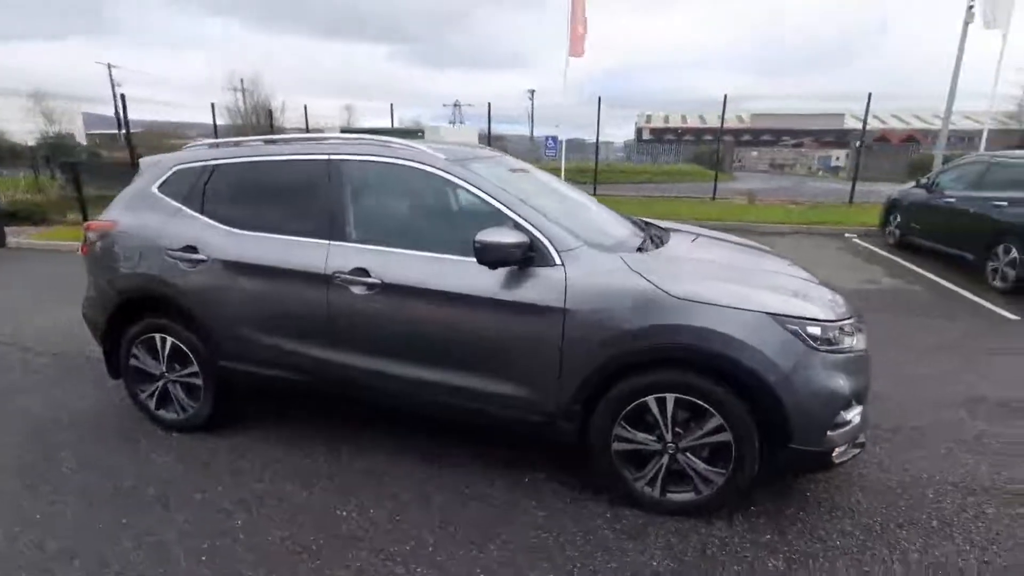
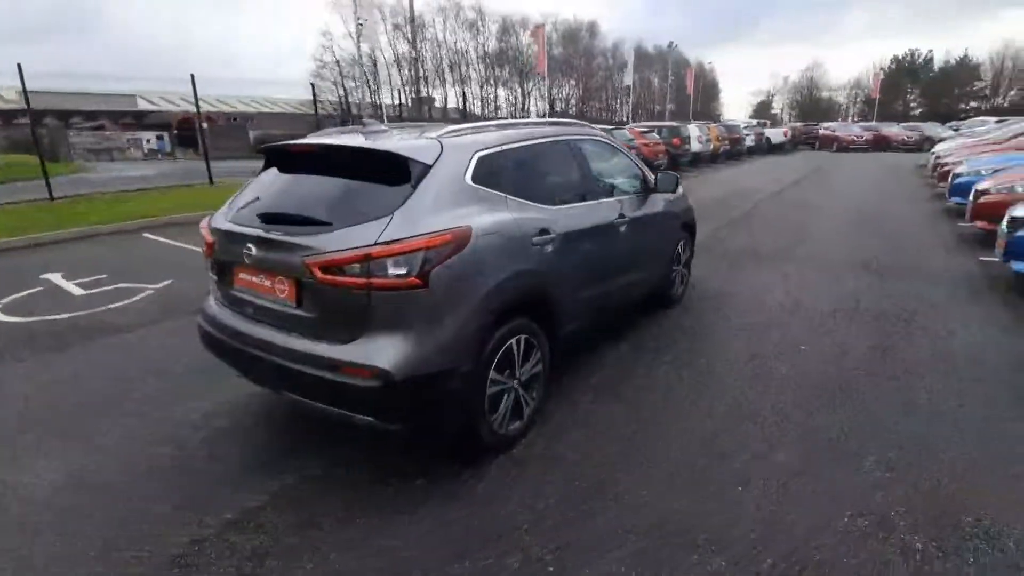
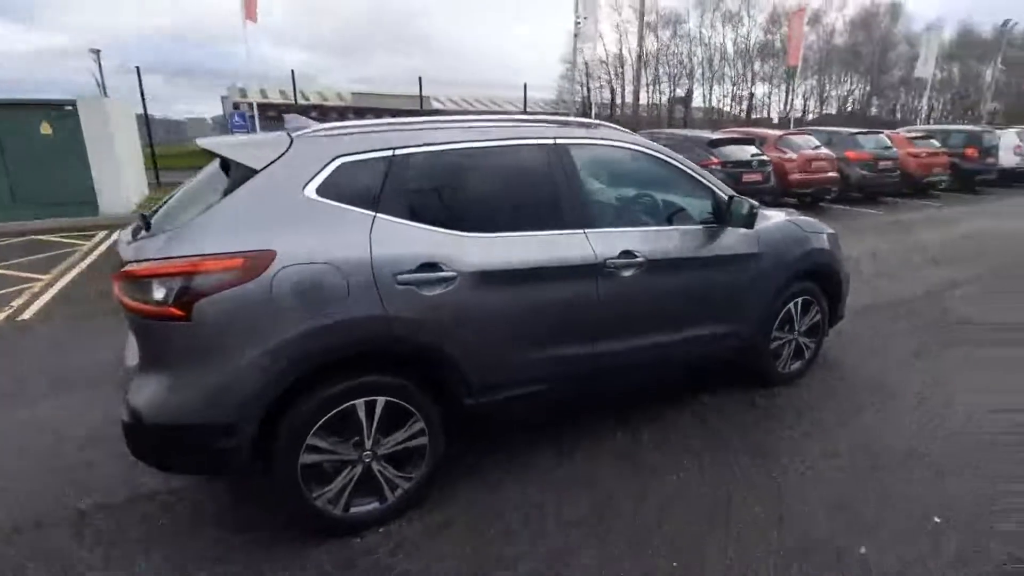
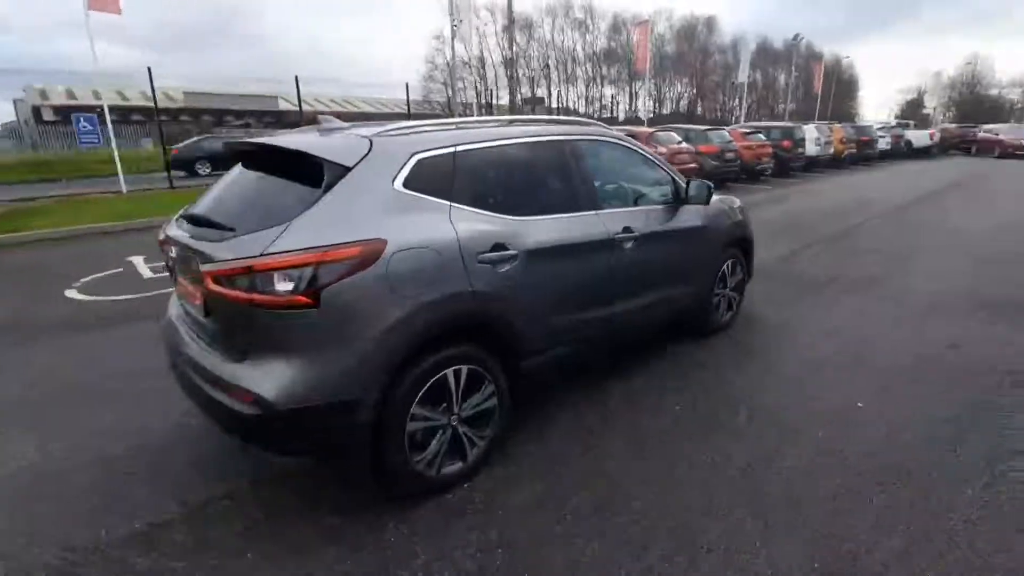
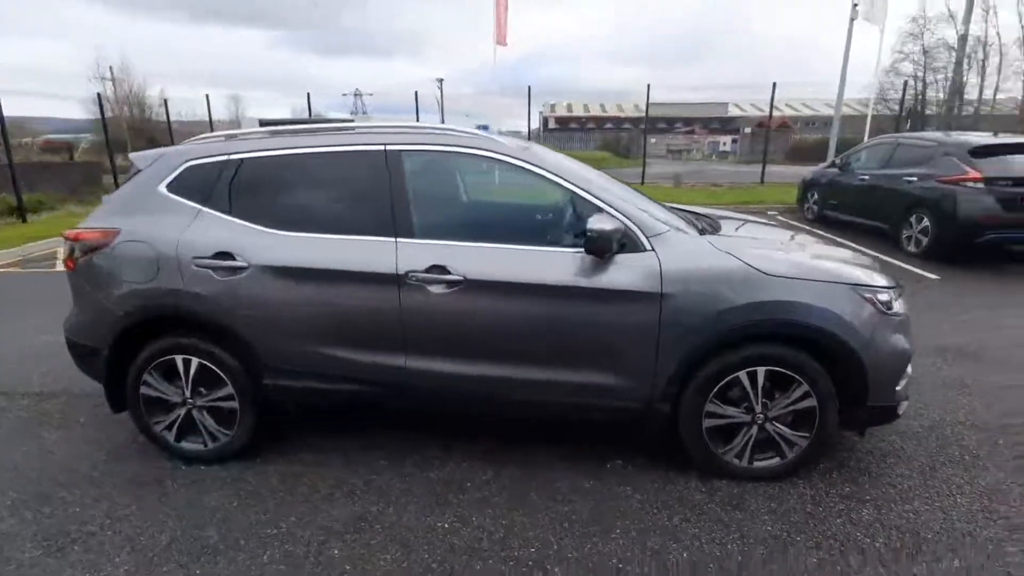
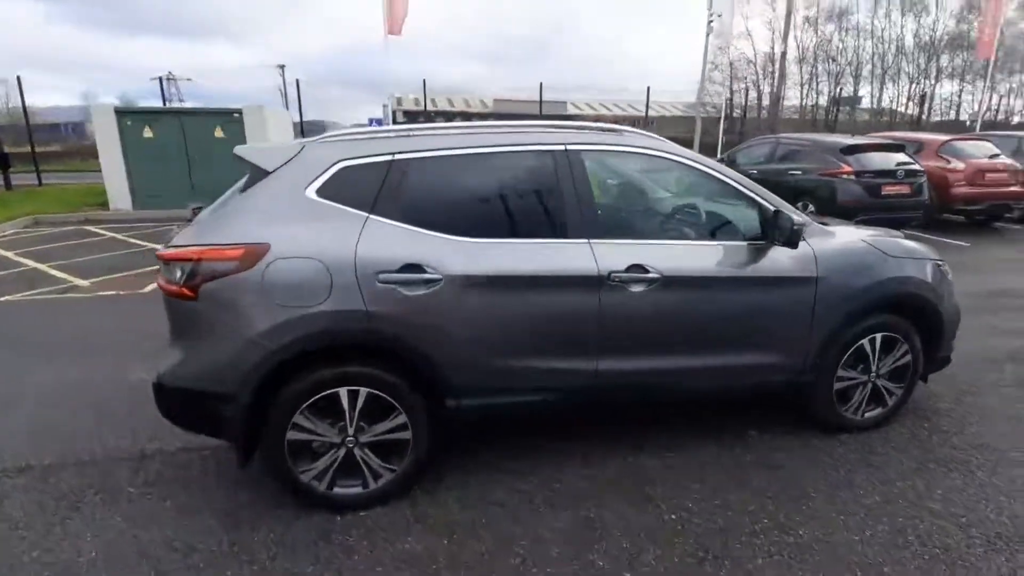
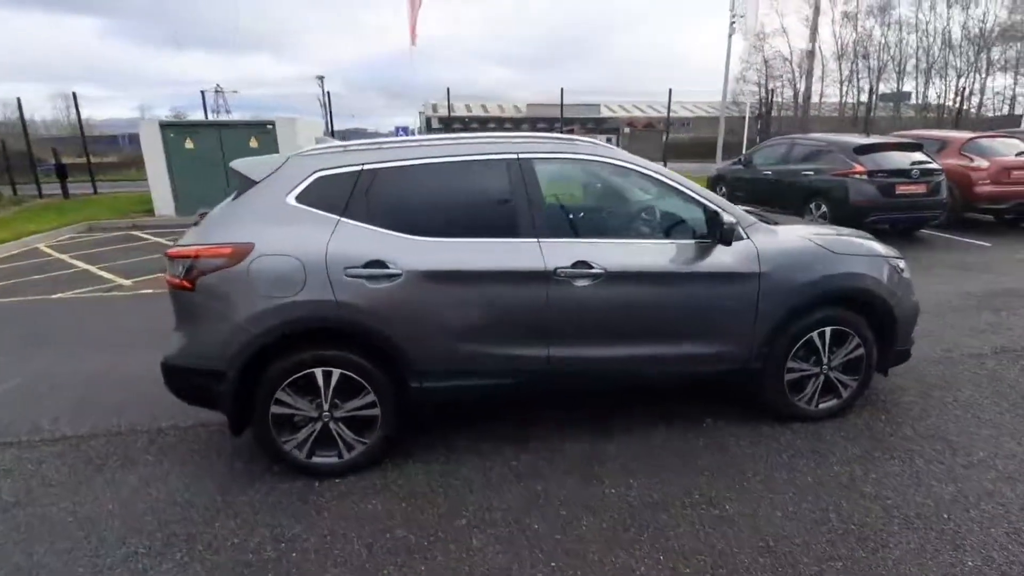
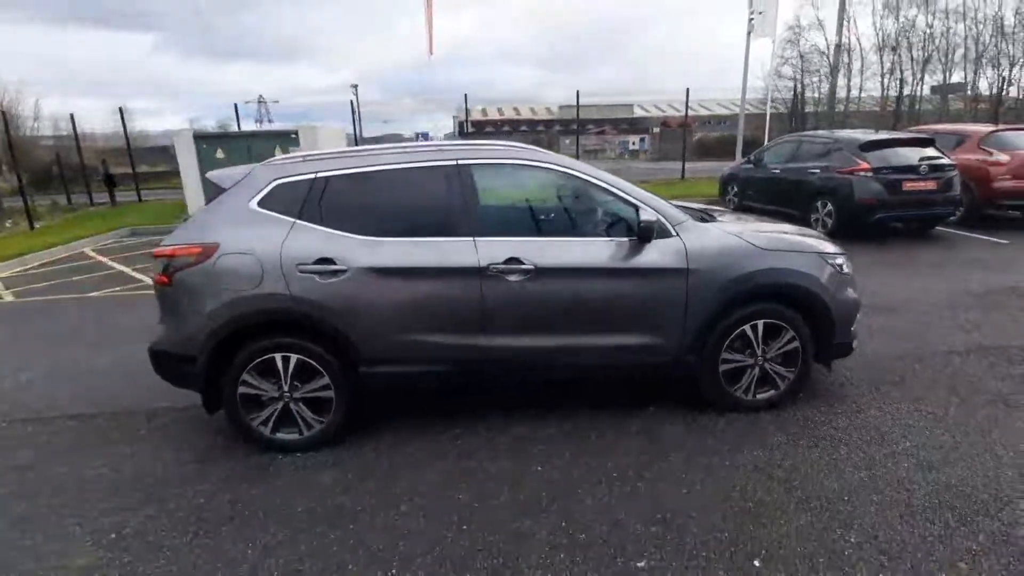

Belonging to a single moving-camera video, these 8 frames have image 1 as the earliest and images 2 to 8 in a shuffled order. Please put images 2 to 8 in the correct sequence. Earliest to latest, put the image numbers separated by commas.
5, 8, 7, 6, 3, 4, 2
